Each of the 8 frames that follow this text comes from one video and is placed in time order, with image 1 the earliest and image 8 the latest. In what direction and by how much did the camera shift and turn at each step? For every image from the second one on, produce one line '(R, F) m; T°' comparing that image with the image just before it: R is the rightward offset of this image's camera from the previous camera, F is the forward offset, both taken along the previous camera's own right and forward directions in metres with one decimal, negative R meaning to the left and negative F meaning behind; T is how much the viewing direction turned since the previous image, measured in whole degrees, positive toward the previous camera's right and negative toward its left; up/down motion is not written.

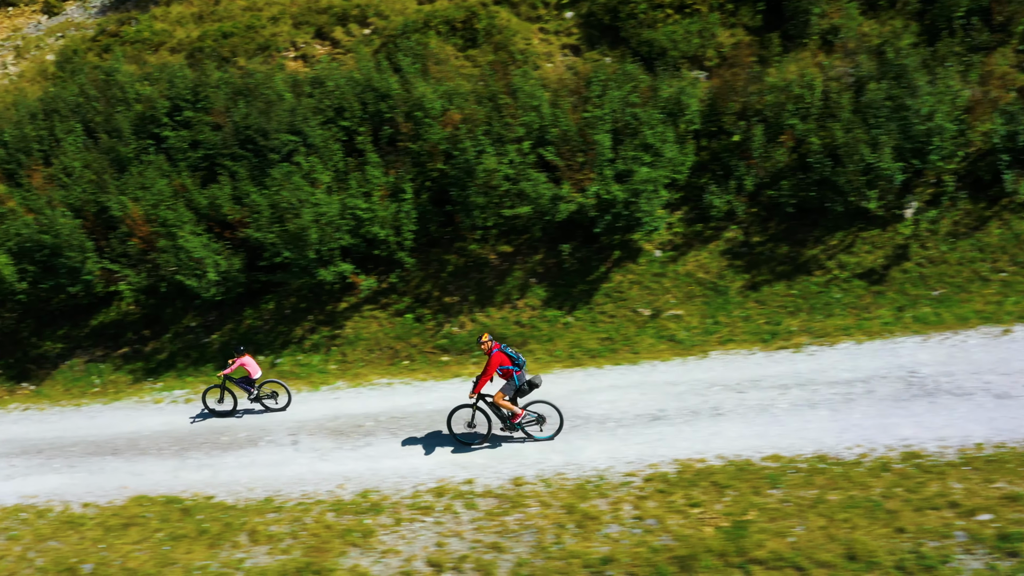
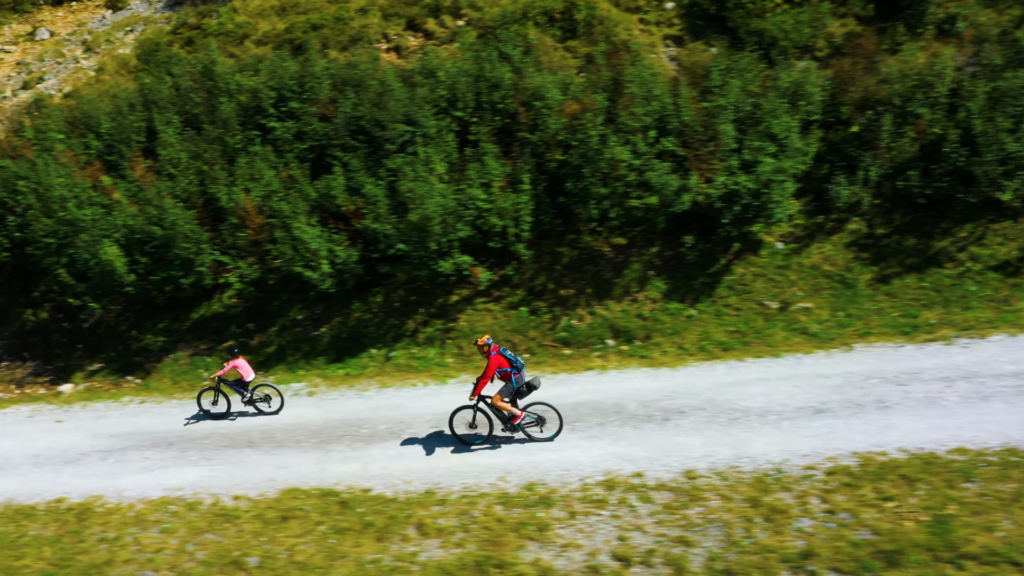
(-2.2, +0.3) m; 0°
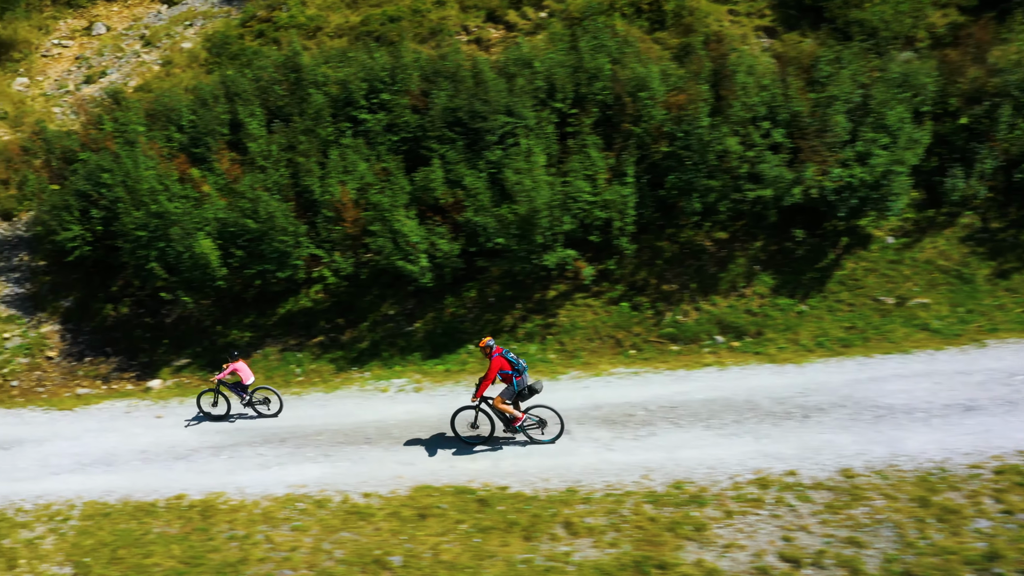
(-1.9, +0.4) m; -1°
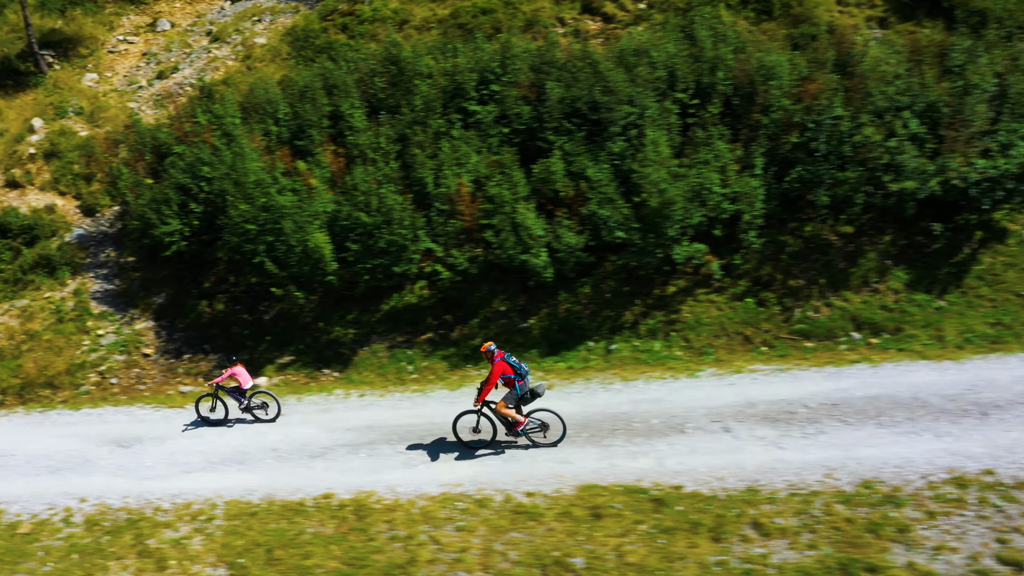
(-2.3, +0.5) m; 0°
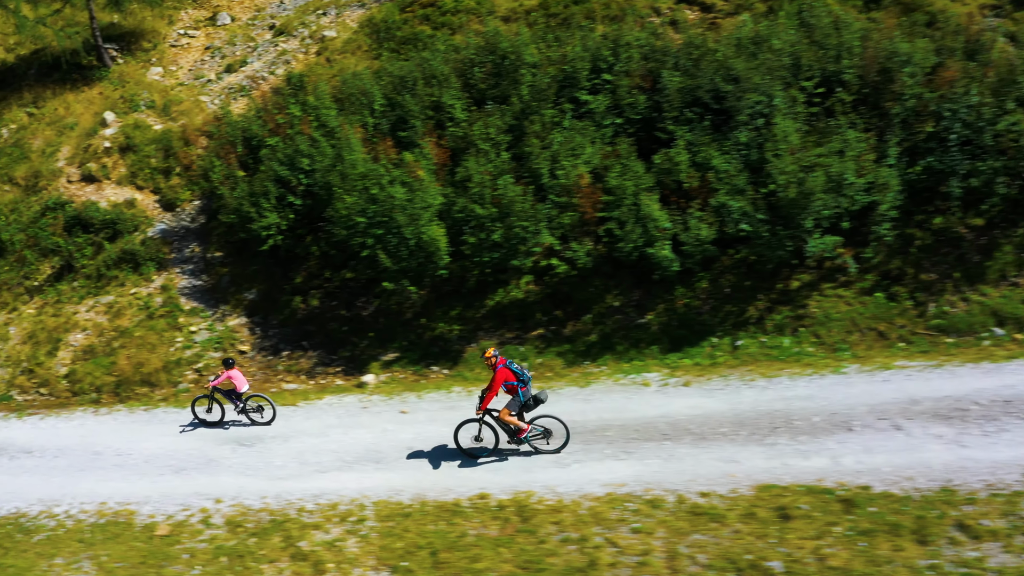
(-2.3, +0.5) m; 0°
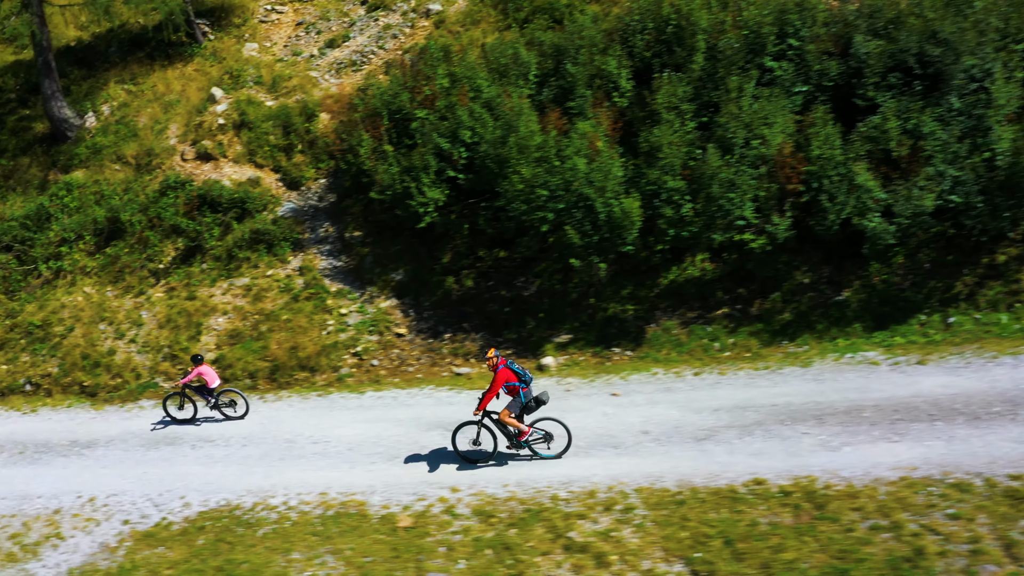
(-3.7, +0.9) m; +1°
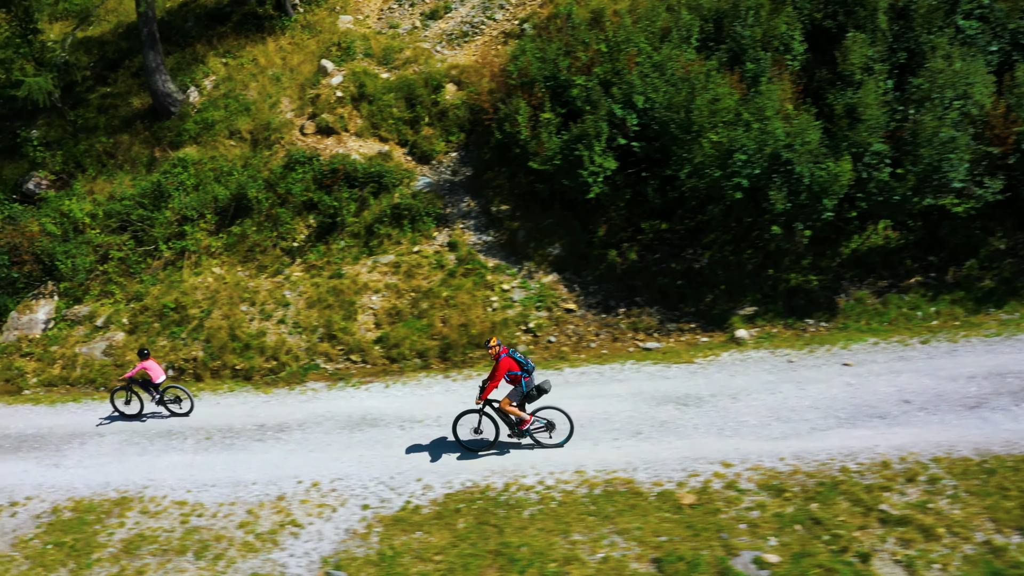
(-3.9, +0.8) m; +2°
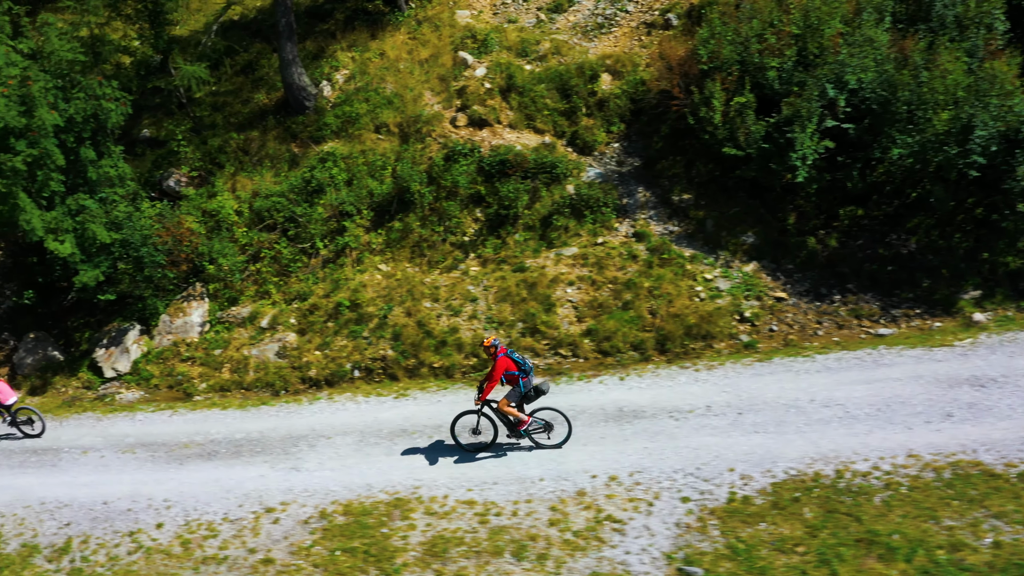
(-4.5, +0.9) m; +2°
